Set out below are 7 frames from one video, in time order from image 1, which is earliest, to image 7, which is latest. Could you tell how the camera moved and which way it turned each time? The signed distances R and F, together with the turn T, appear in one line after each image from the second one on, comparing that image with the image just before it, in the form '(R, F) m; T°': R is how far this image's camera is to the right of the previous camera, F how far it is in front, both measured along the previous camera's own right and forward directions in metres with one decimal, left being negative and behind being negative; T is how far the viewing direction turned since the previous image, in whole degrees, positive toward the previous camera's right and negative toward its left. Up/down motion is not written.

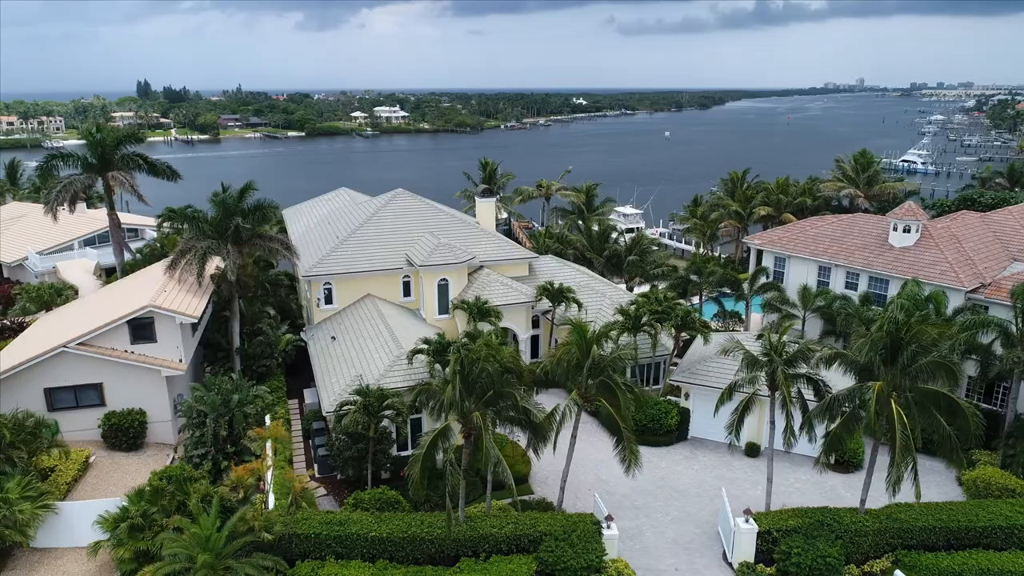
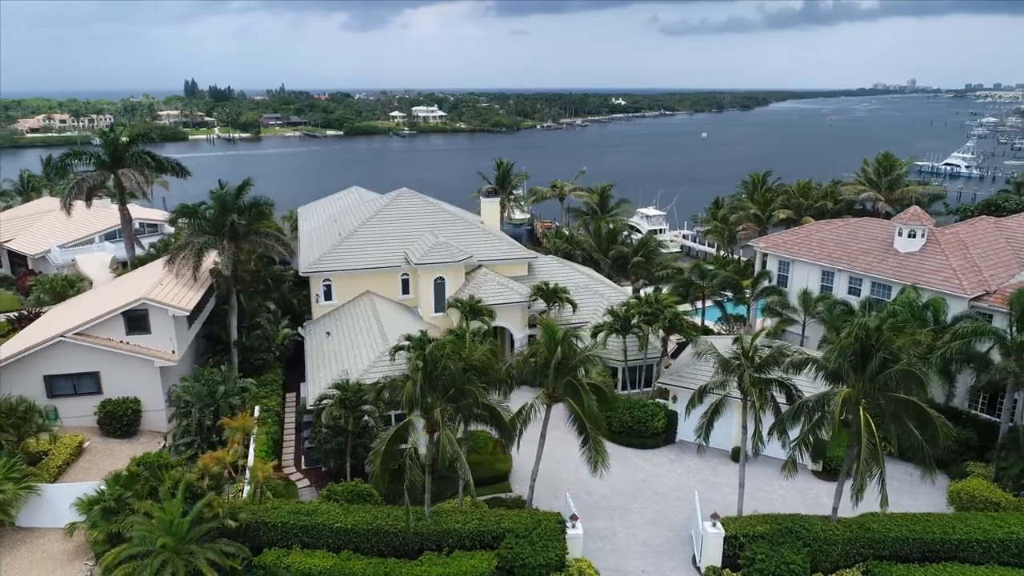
(+2.0, -0.2) m; -3°
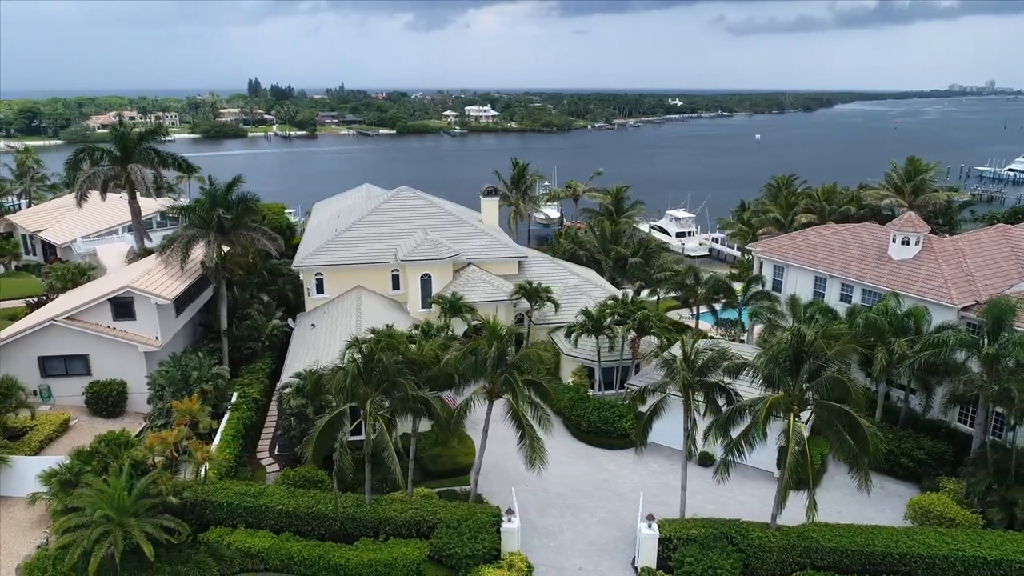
(+3.3, -0.3) m; -4°
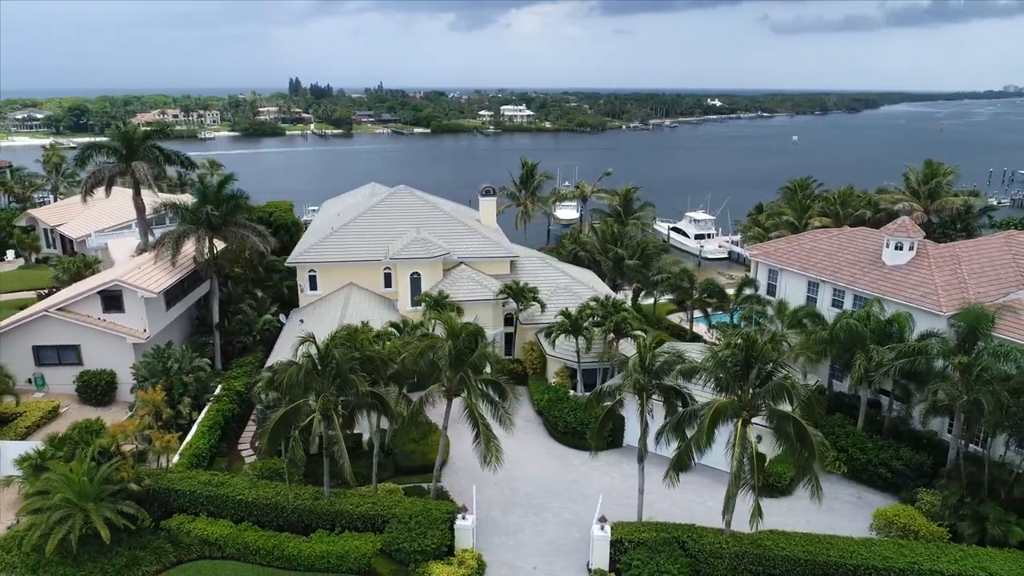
(+2.4, -0.1) m; -3°
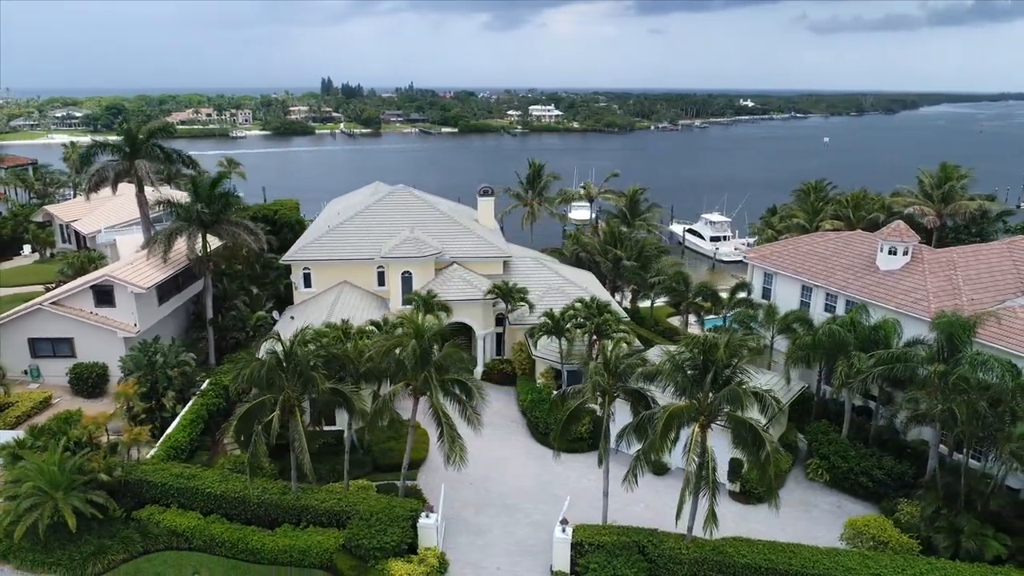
(+1.9, 0.0) m; -2°
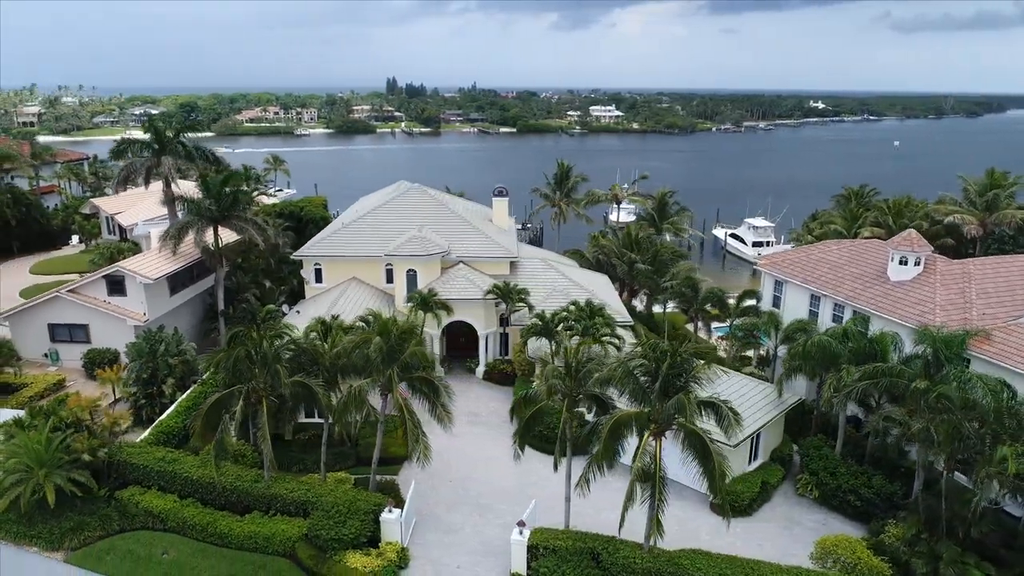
(+2.8, +0.1) m; -5°
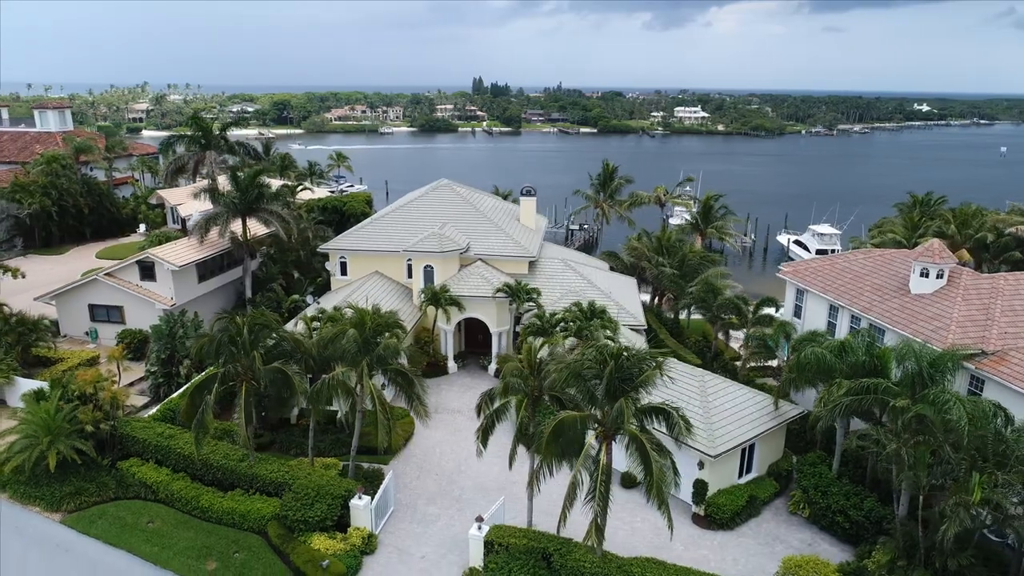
(+3.4, 0.0) m; -7°
